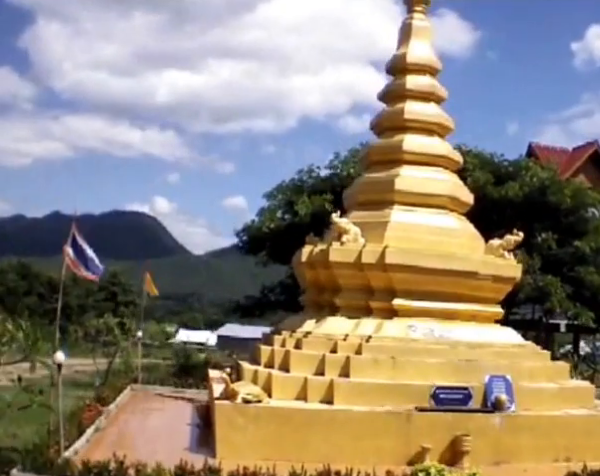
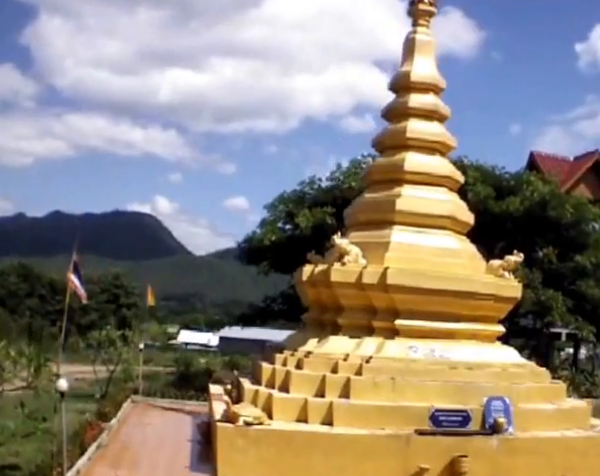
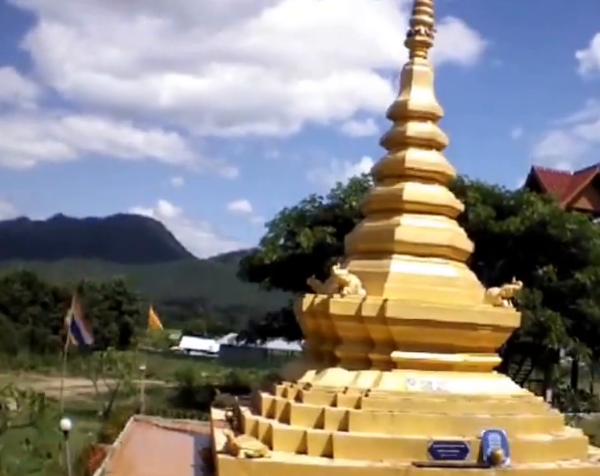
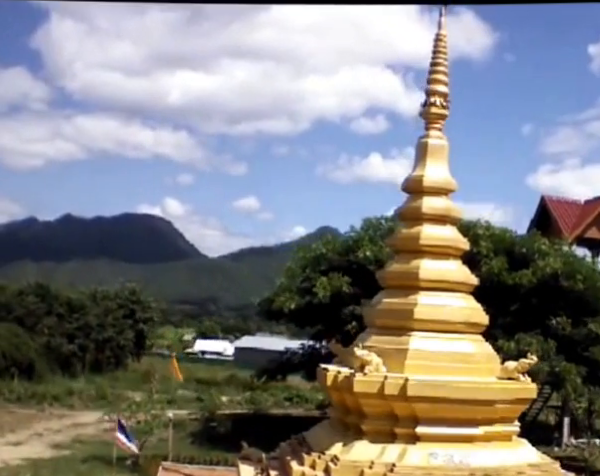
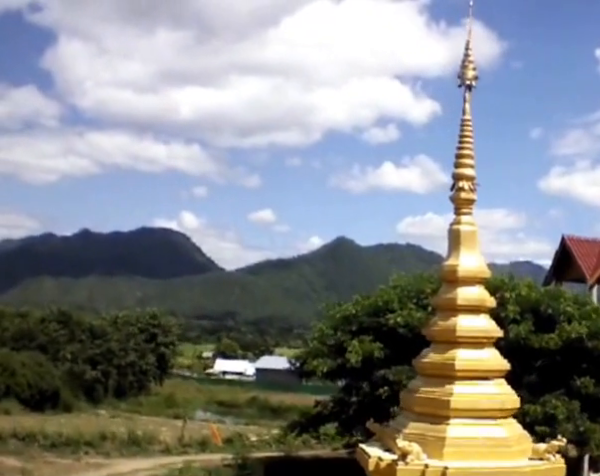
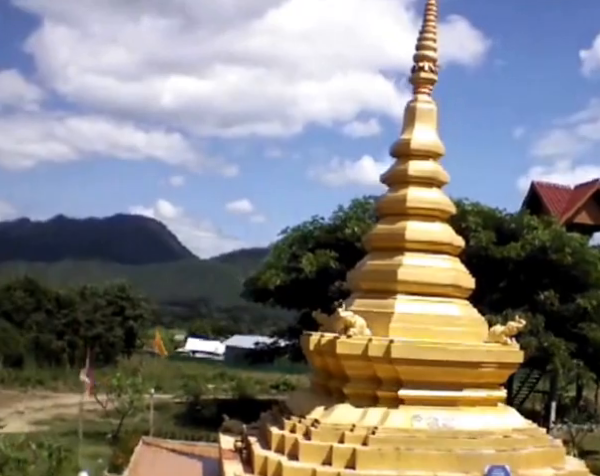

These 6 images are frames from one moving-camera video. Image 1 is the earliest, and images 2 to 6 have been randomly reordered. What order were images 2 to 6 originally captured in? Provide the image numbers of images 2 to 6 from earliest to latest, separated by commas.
2, 3, 6, 4, 5
